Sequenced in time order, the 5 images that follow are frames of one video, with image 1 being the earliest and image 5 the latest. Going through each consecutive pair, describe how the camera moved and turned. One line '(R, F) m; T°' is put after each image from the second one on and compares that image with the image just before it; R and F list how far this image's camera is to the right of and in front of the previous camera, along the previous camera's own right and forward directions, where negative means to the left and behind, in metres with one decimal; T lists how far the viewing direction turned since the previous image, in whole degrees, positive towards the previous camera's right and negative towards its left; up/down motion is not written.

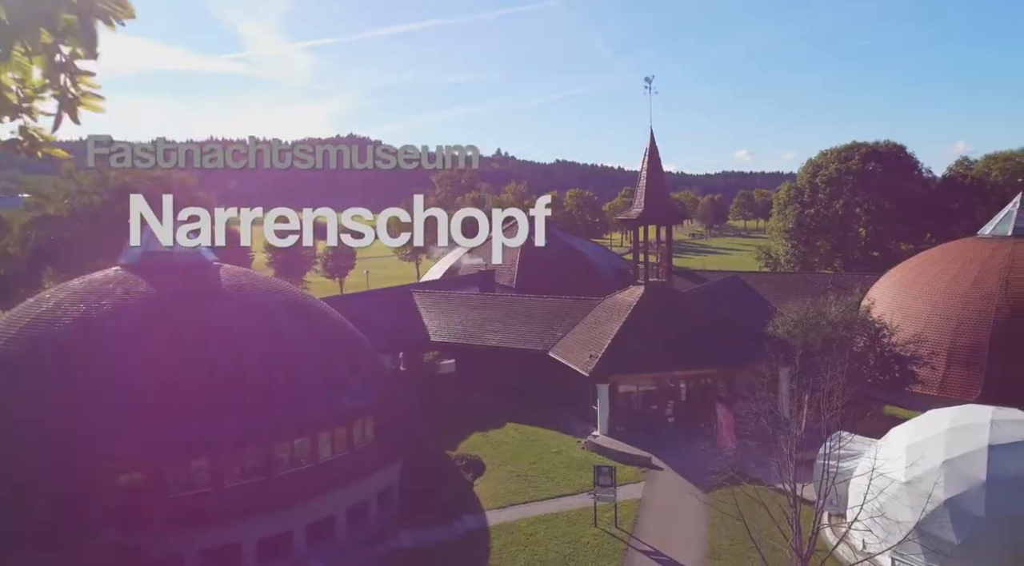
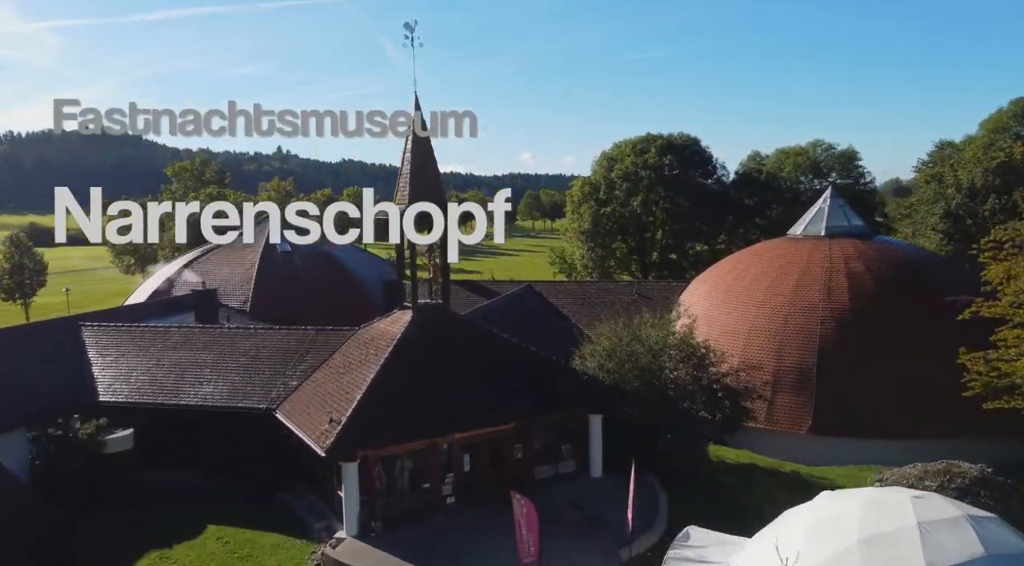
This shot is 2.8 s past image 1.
(+2.0, +7.0) m; +16°
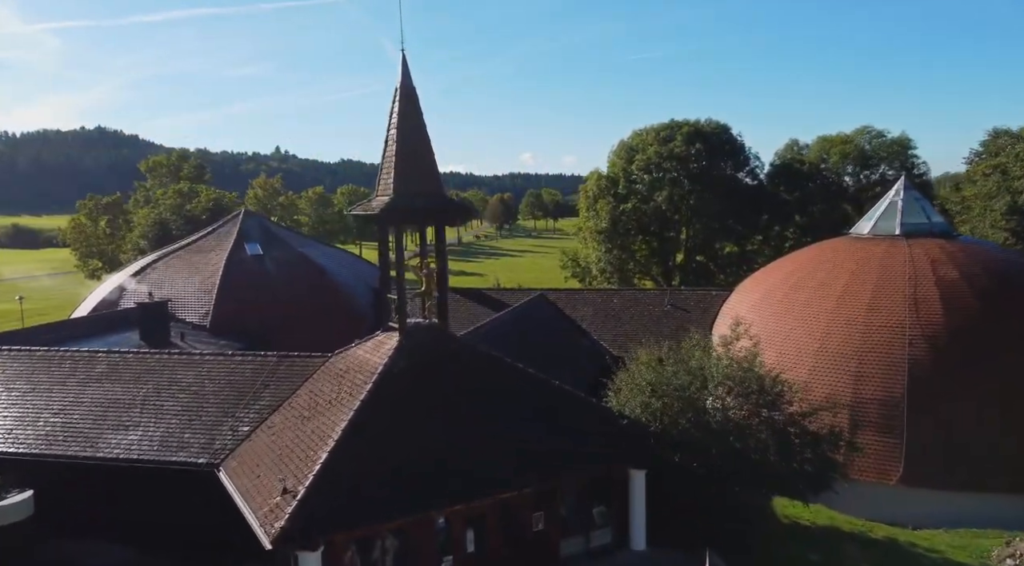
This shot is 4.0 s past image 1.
(-0.3, +4.3) m; 0°
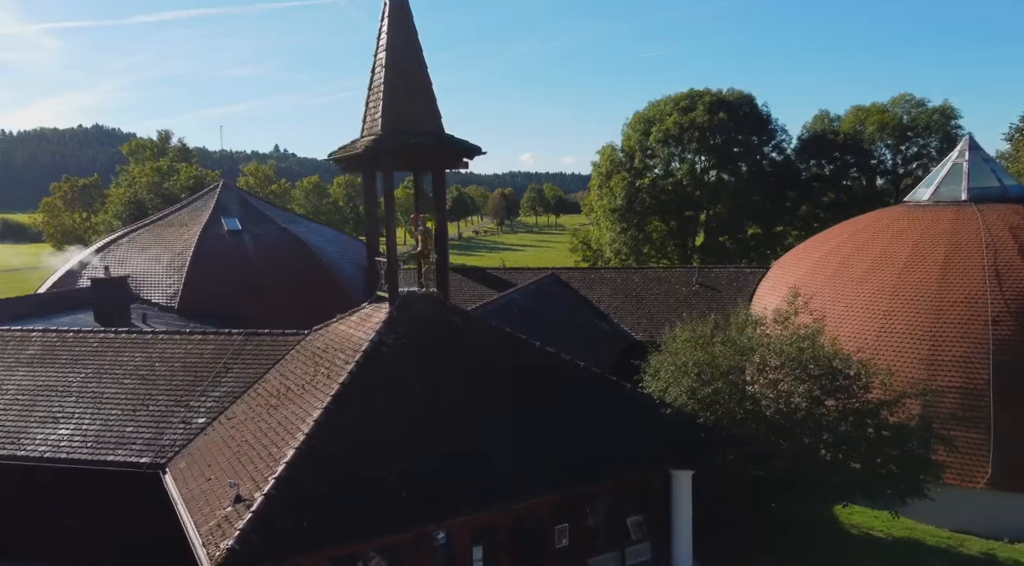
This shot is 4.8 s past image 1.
(-0.2, +2.7) m; 0°
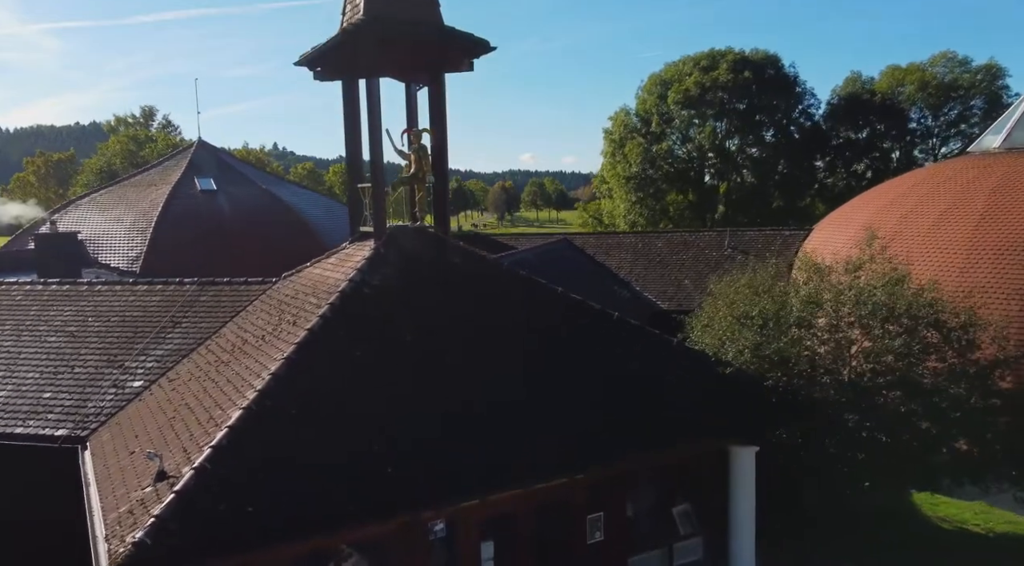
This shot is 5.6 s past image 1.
(-0.2, +2.4) m; 0°
